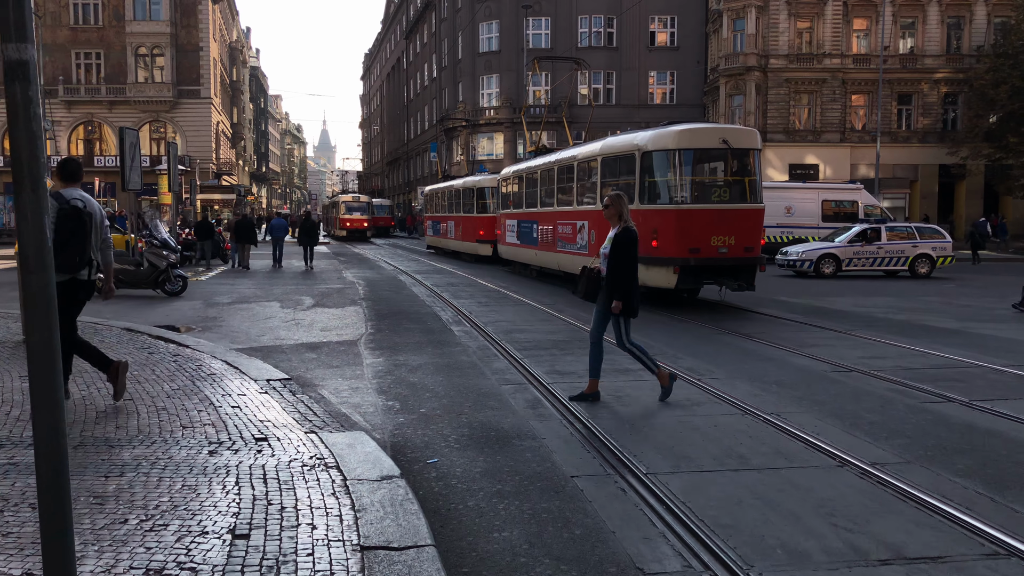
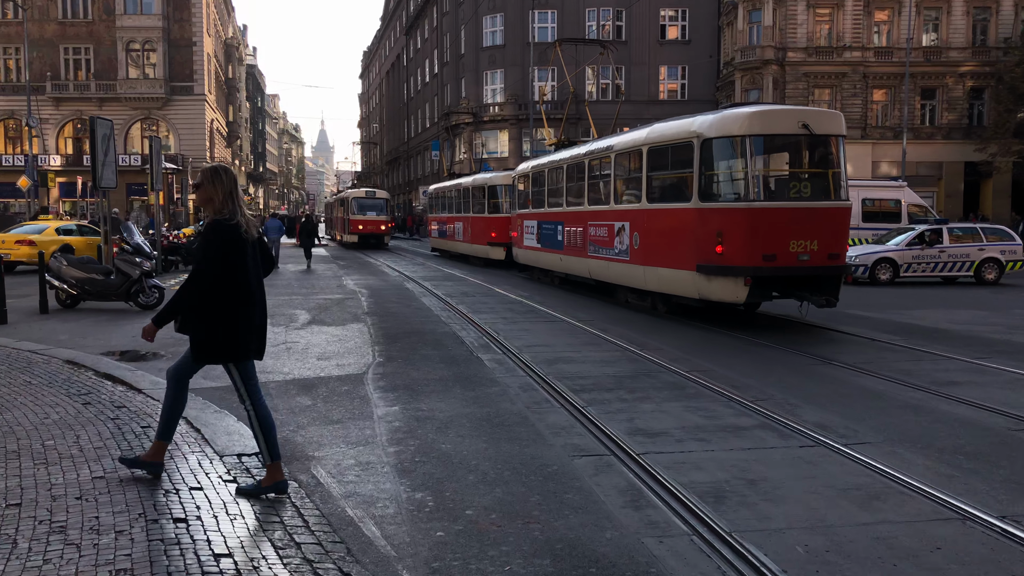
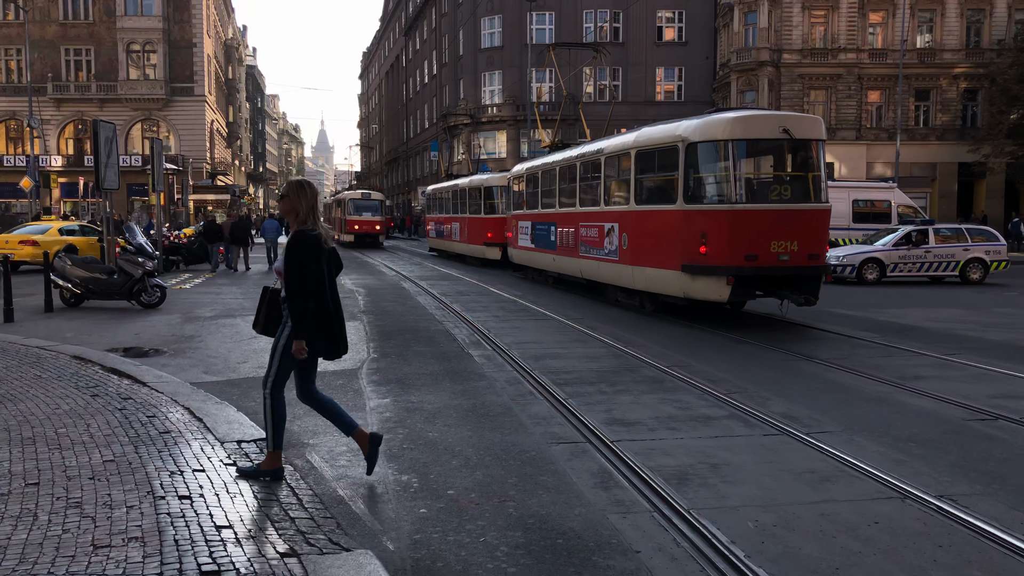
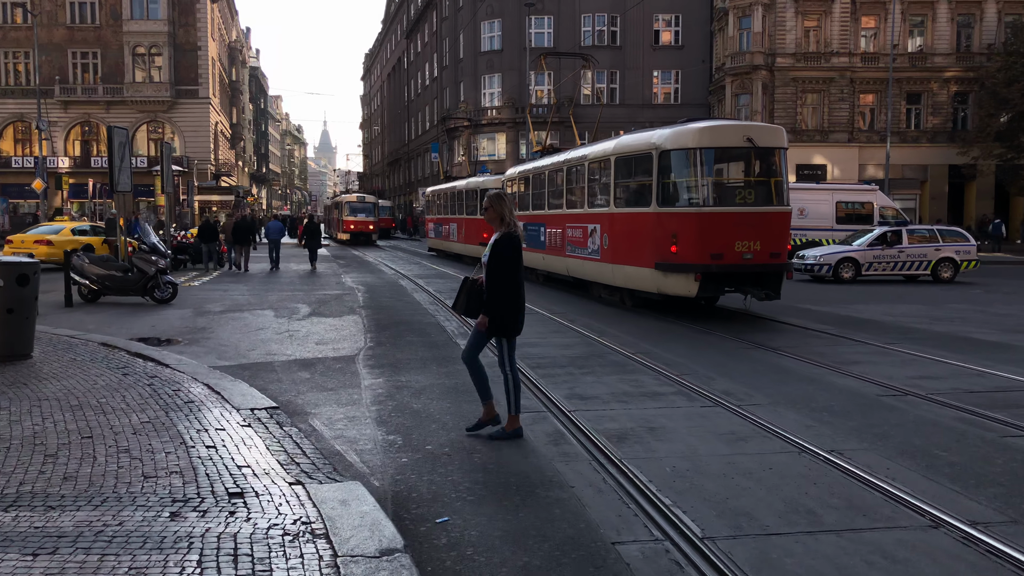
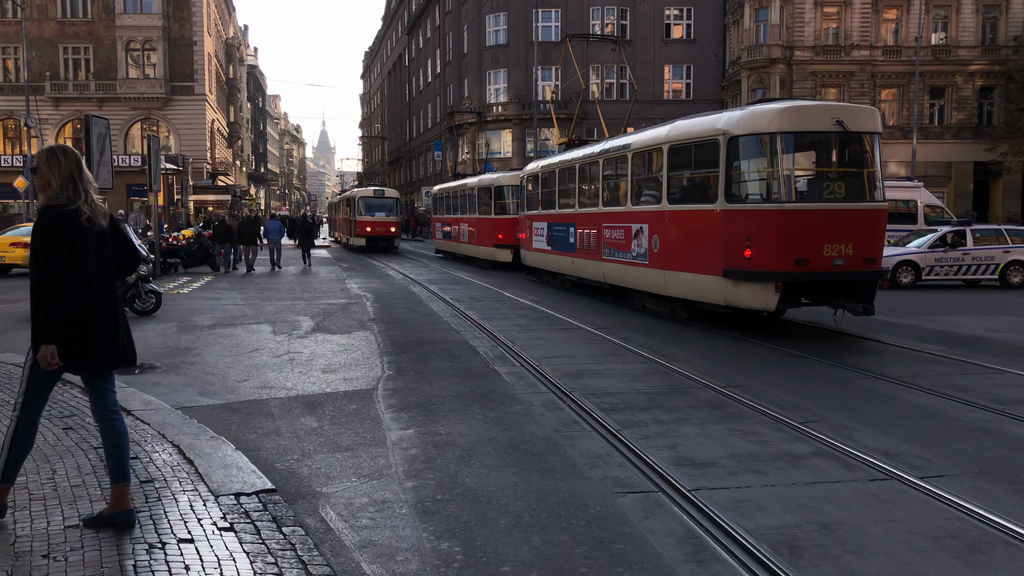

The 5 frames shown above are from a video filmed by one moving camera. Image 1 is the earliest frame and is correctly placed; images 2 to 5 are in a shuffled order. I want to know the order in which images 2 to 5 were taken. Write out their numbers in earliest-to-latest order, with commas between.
4, 3, 2, 5
